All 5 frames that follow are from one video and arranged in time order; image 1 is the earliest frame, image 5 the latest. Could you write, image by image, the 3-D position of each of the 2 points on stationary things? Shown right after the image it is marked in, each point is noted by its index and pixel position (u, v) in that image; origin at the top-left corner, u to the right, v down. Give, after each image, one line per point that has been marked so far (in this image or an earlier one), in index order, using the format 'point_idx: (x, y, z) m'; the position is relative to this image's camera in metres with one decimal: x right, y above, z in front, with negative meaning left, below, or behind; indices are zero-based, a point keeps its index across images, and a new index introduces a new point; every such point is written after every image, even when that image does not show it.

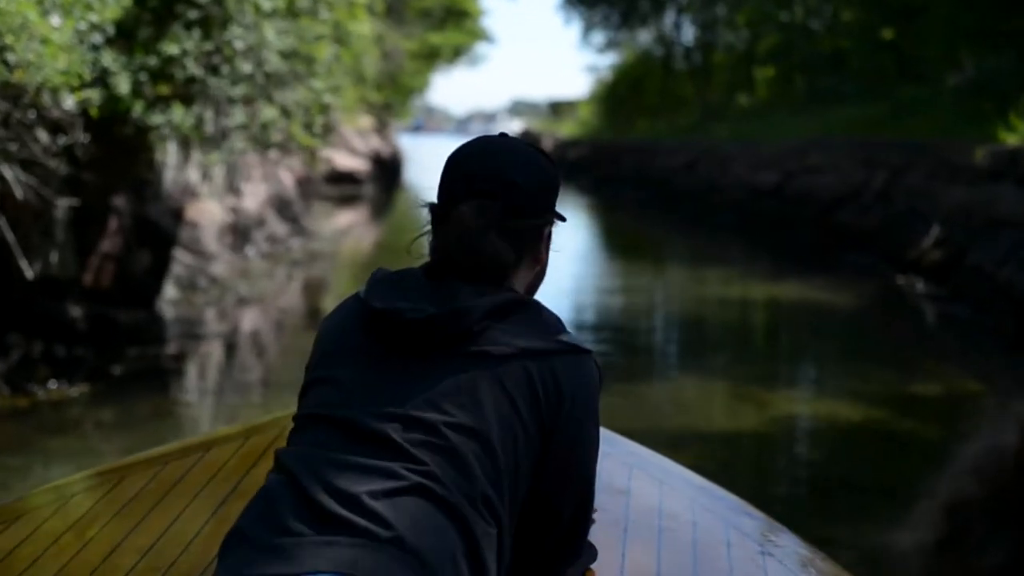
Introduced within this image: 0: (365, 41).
0: (-2.0, +3.1, +18.0) m
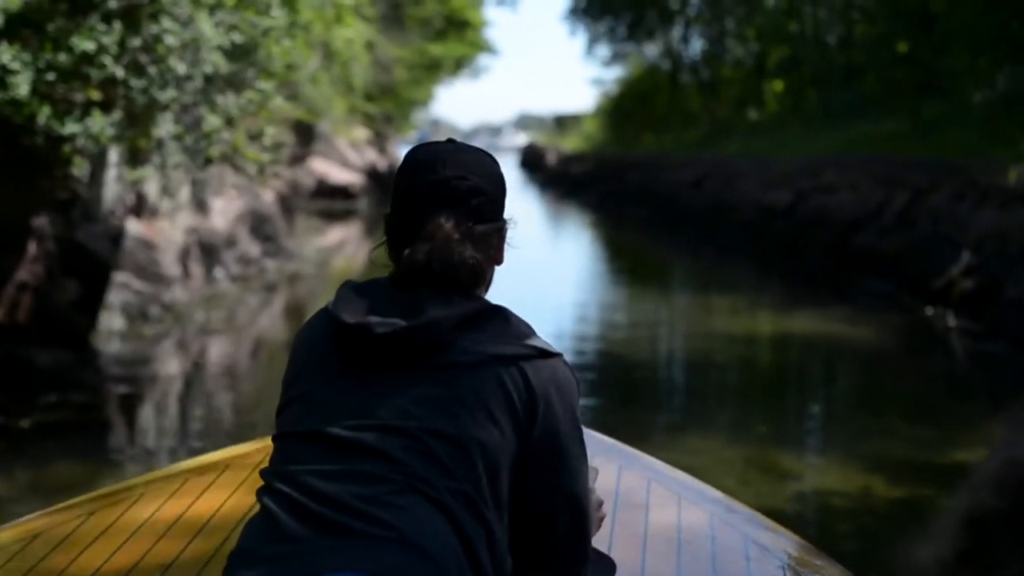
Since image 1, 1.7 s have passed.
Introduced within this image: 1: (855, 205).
0: (-2.0, +2.9, +17.2) m
1: (+4.8, +1.1, +19.6) m
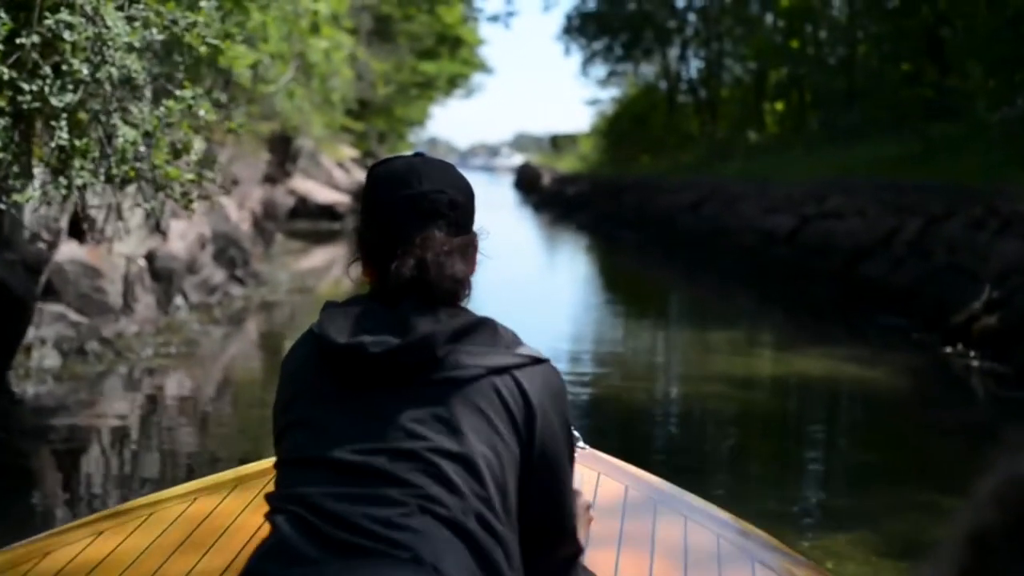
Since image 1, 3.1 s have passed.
0: (-2.1, +2.6, +16.5) m
1: (+4.7, +0.7, +18.9) m
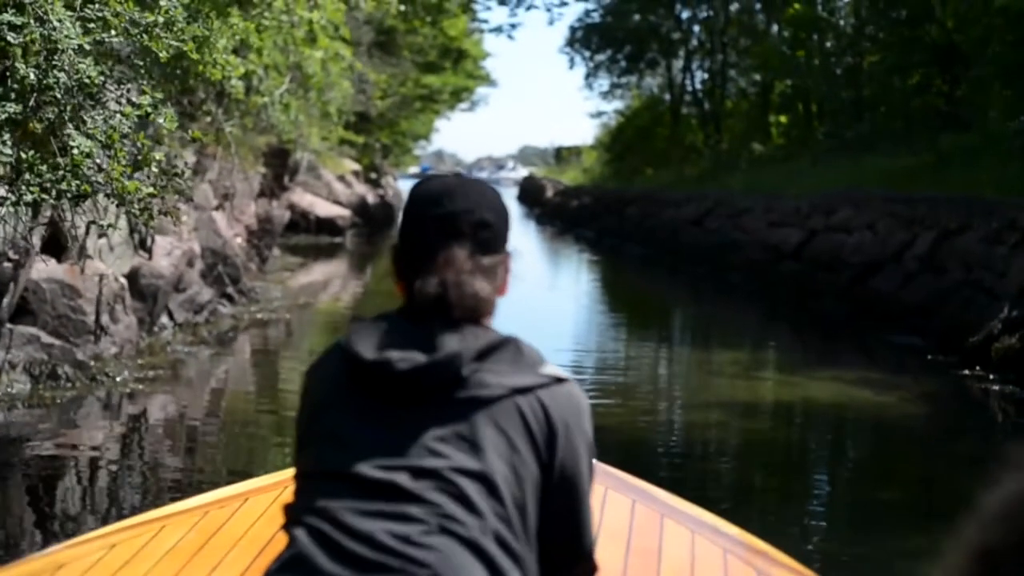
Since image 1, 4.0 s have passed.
0: (-2.1, +2.4, +16.2) m
1: (+4.7, +0.5, +18.6) m
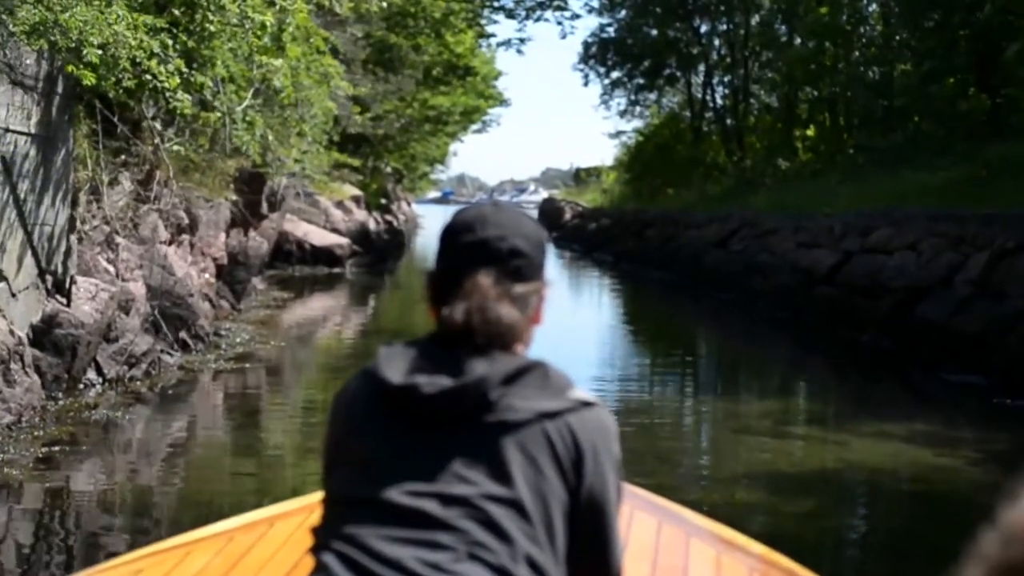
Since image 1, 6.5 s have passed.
0: (-2.0, +2.0, +14.9) m
1: (+4.8, +0.2, +17.2) m
